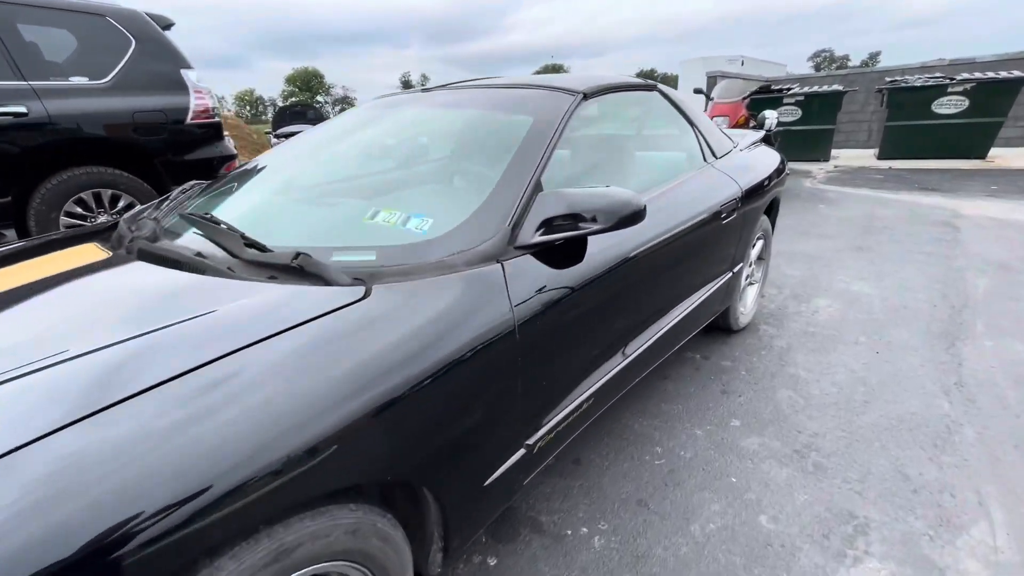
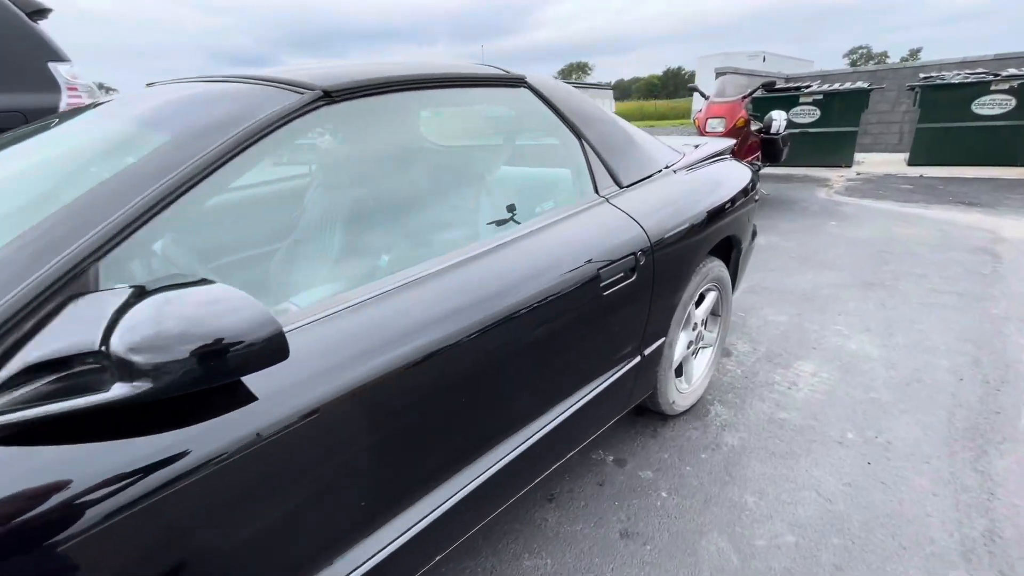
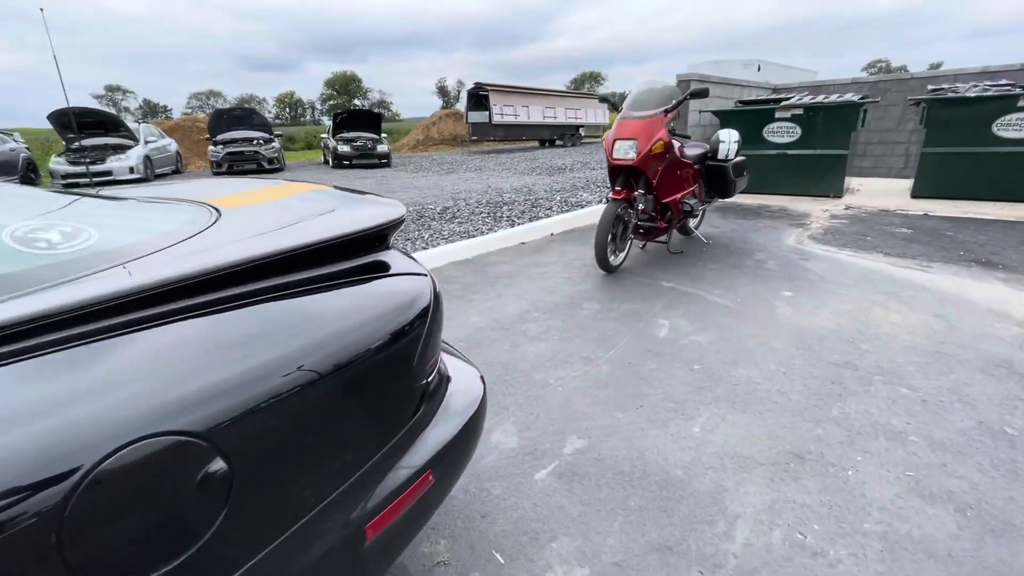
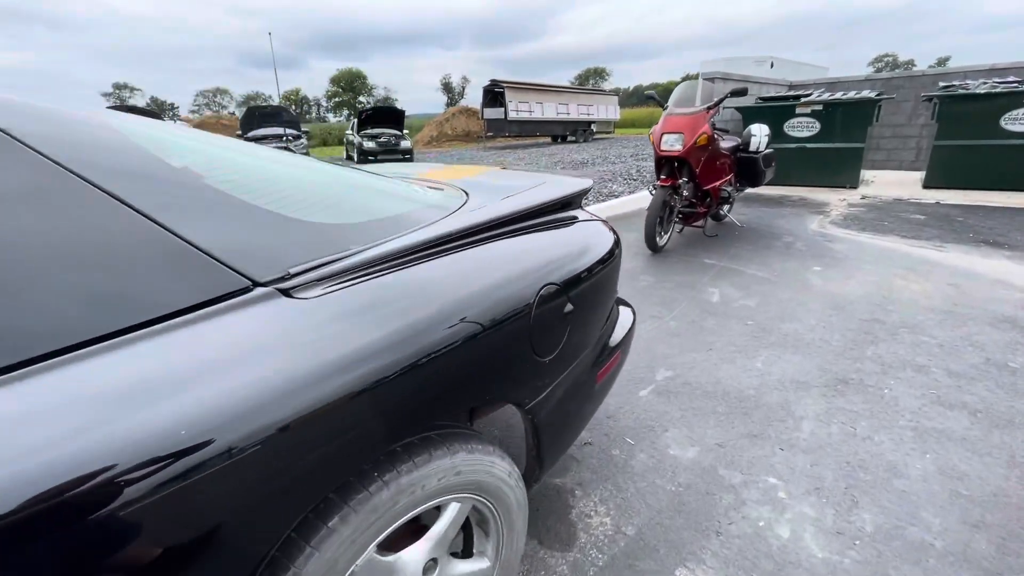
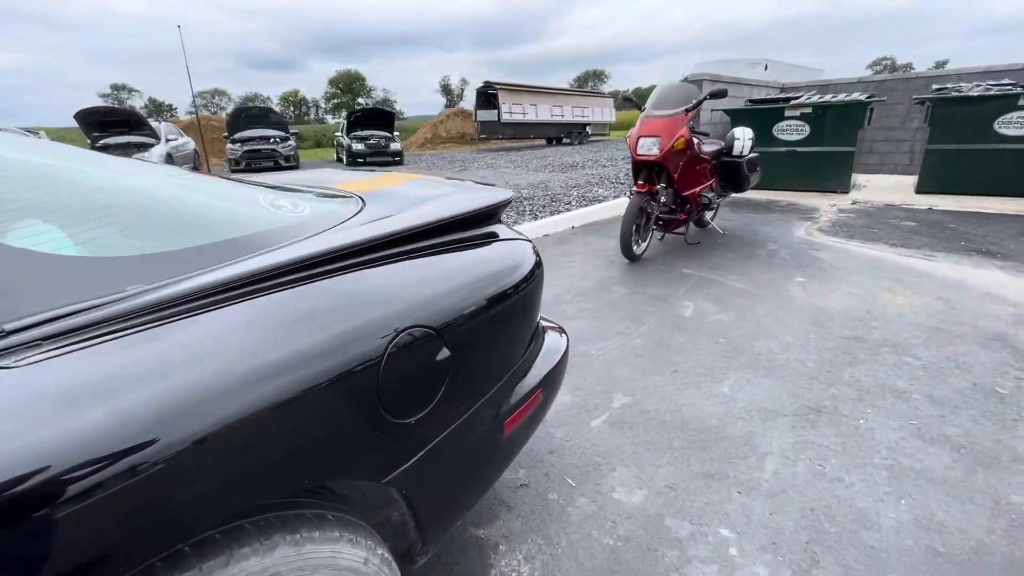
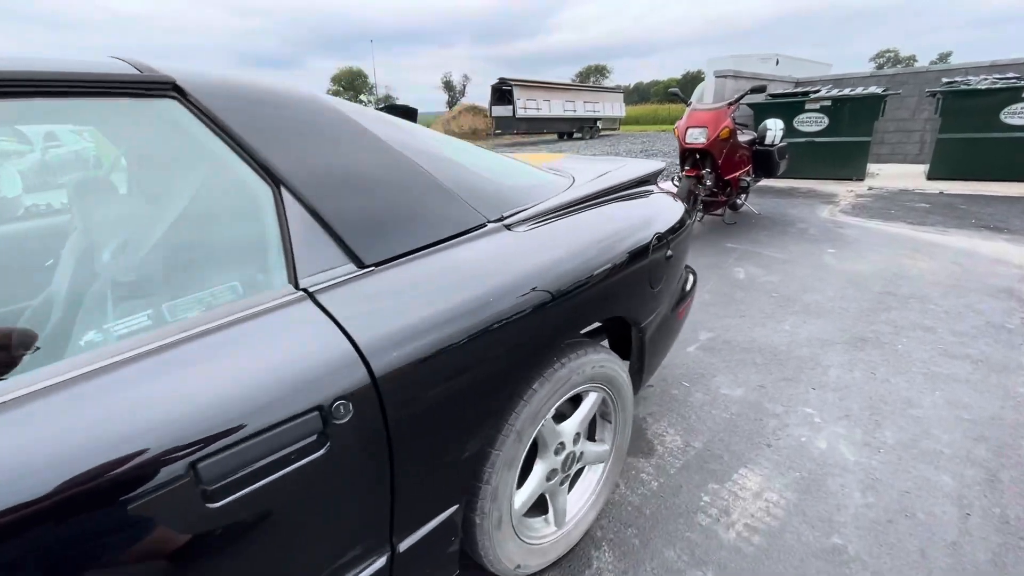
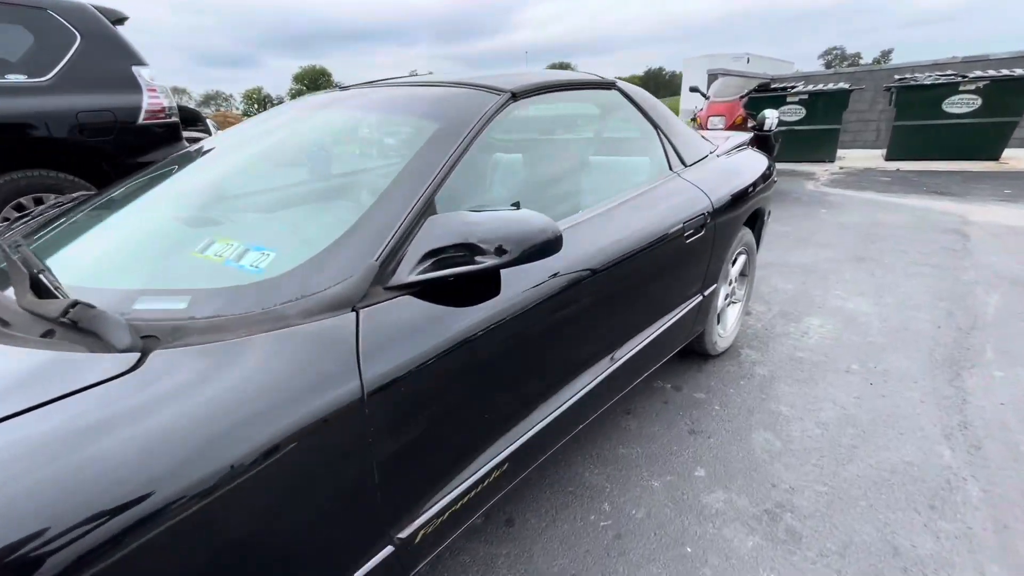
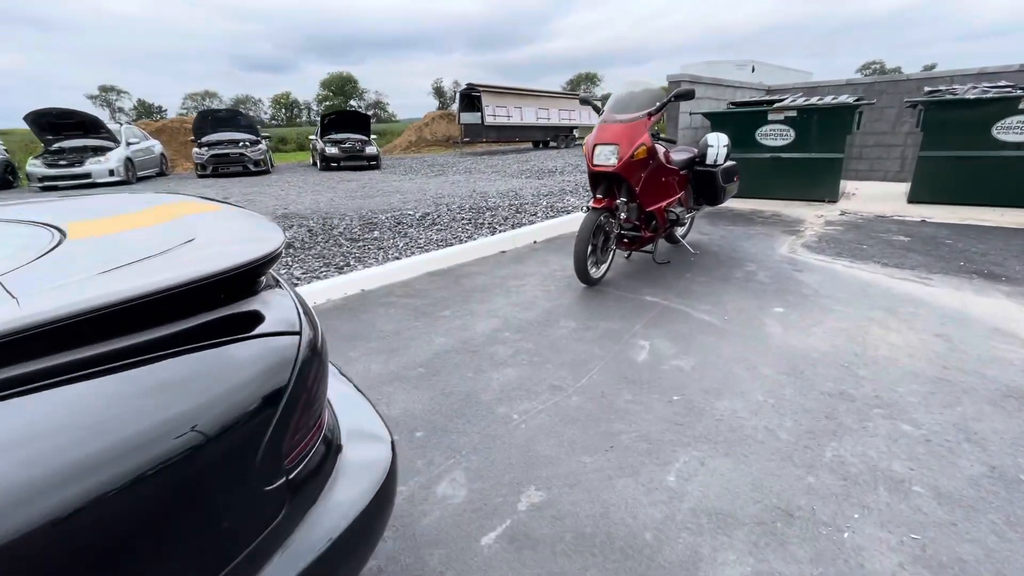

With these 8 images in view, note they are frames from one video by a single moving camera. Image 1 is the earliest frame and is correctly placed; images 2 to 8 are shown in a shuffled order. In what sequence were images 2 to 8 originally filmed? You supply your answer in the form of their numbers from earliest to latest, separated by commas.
7, 2, 6, 4, 5, 3, 8
